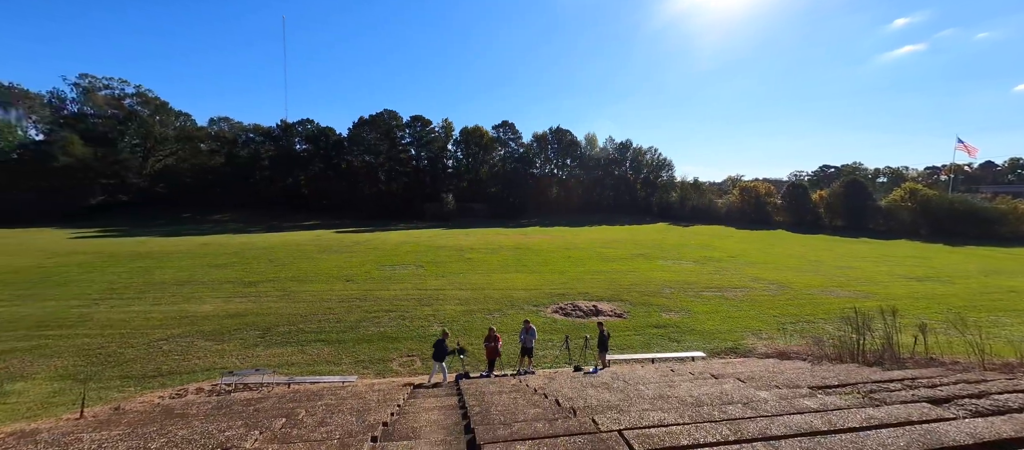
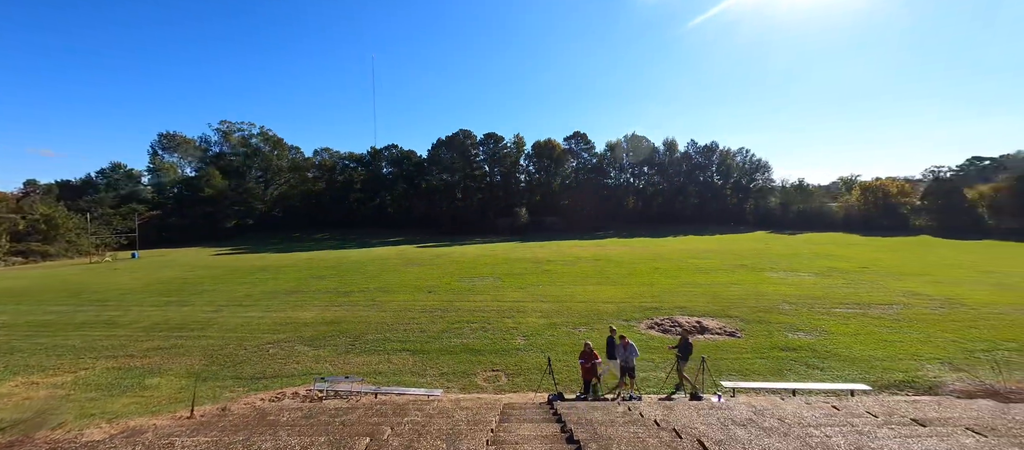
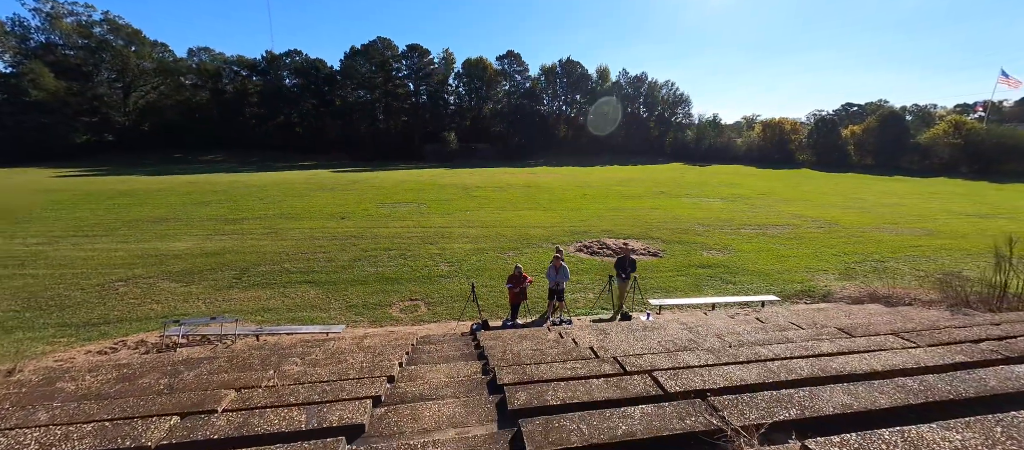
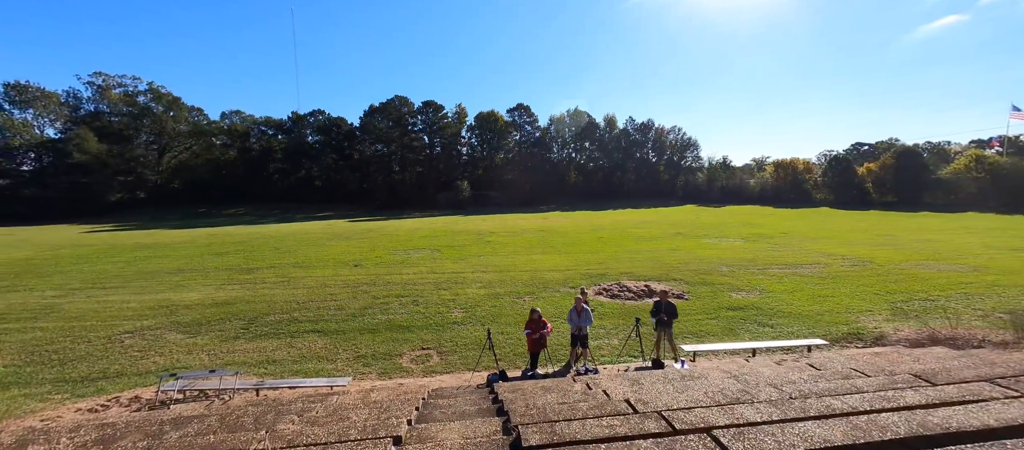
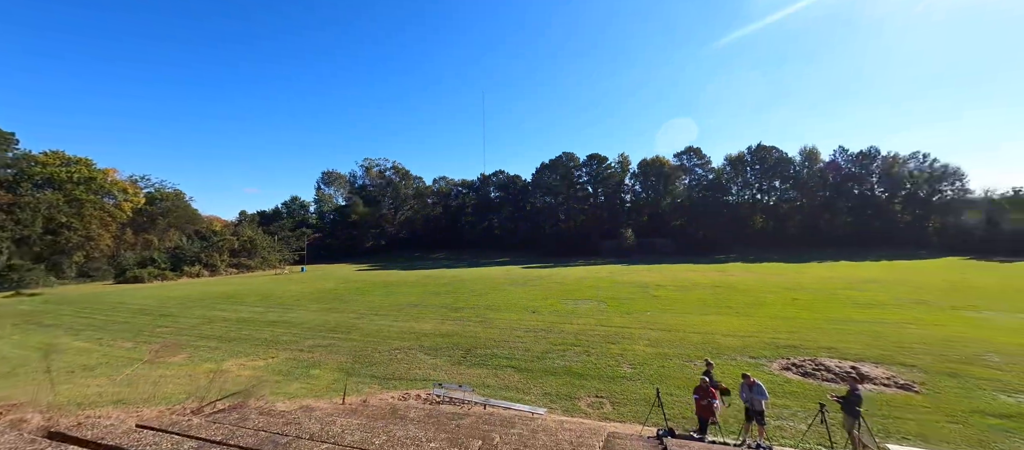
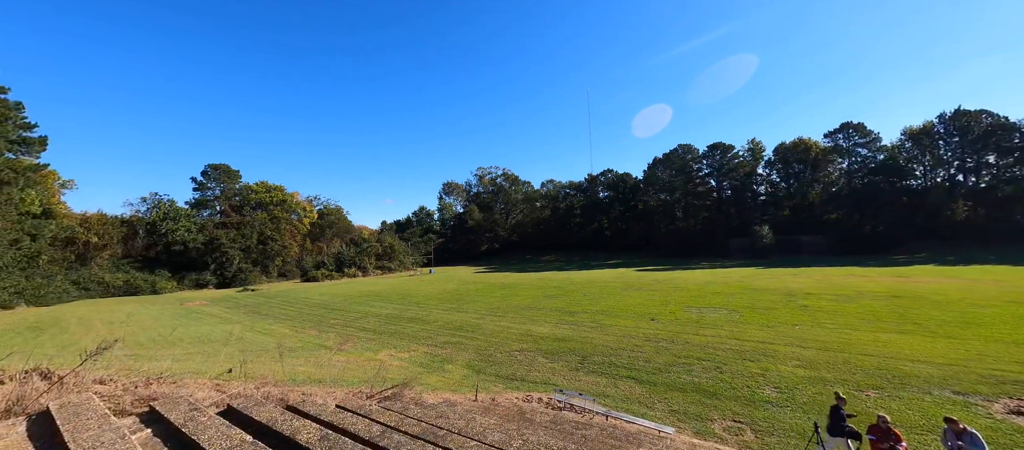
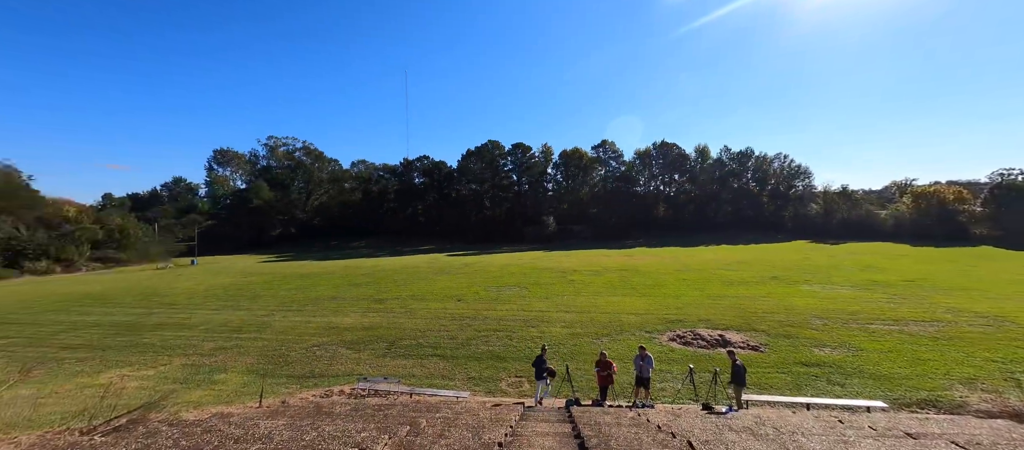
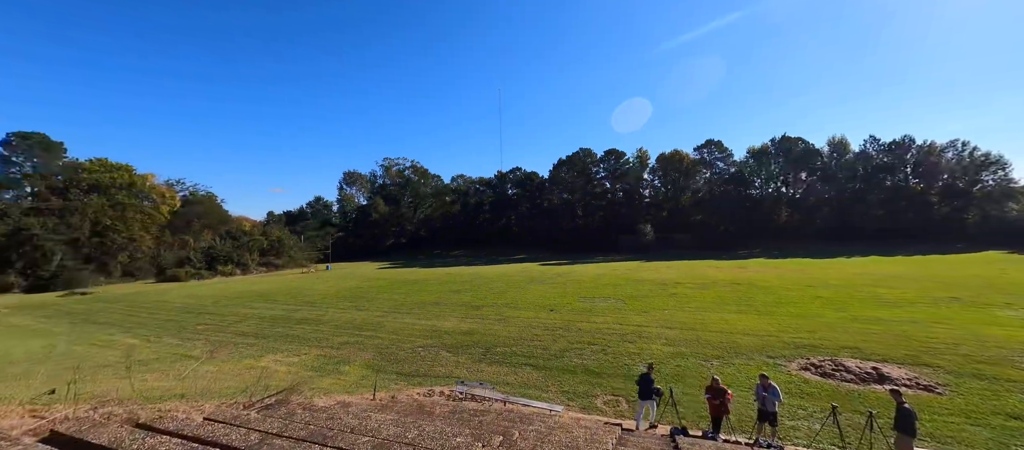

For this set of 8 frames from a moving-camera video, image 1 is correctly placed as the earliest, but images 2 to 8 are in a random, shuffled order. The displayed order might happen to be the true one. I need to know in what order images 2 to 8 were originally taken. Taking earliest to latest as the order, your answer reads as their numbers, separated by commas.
7, 8, 6, 5, 2, 3, 4
